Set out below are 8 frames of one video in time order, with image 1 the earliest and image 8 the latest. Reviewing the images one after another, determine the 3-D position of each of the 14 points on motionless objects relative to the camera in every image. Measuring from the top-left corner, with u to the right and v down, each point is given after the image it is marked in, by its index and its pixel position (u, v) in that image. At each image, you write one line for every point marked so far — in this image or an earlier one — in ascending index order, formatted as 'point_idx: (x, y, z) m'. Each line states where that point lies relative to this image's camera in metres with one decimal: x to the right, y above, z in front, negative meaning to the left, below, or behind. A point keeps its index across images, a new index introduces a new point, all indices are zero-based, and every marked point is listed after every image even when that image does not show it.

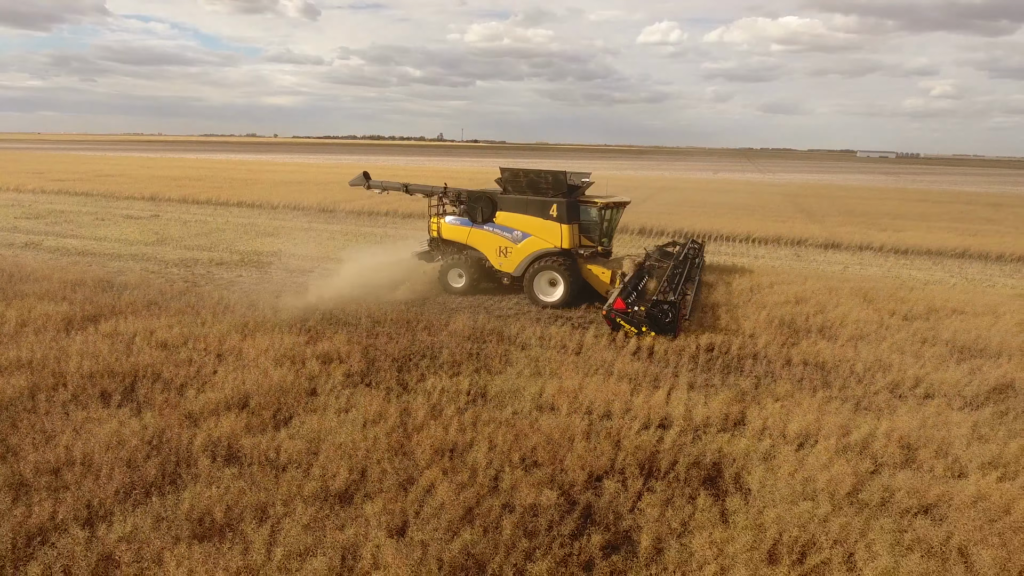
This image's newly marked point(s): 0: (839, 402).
0: (+3.3, -1.2, +6.0) m
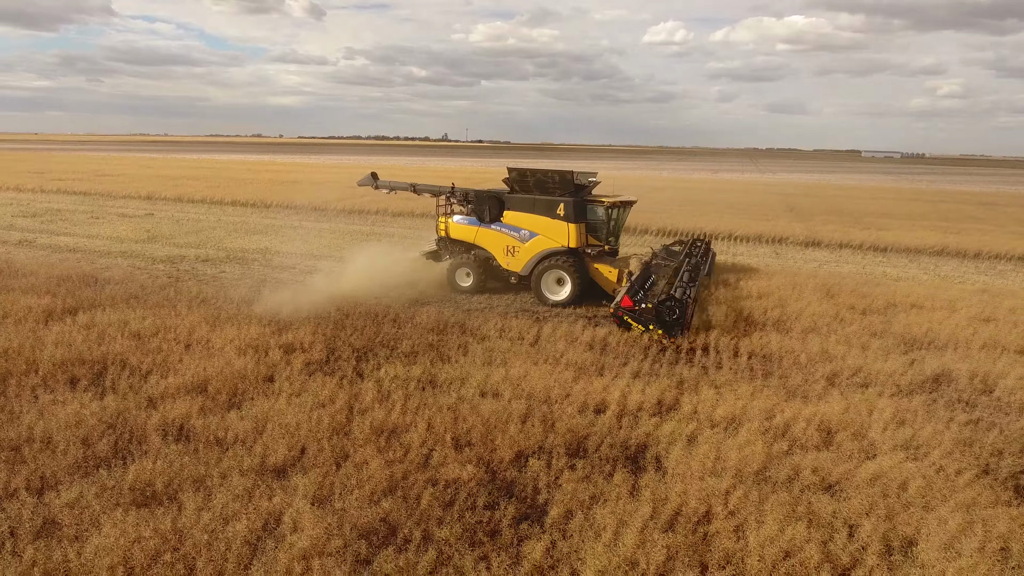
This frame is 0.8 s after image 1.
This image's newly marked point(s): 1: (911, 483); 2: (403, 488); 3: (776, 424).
0: (+2.8, -1.1, +6.2) m
1: (+3.0, -1.5, +4.4) m
2: (-0.8, -1.4, +4.2) m
3: (+2.4, -1.2, +5.3) m
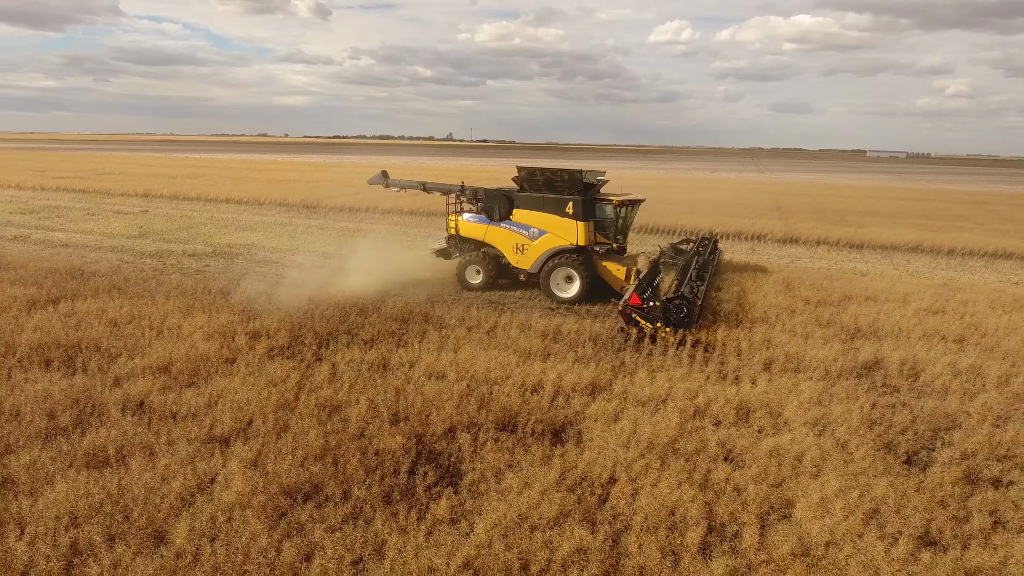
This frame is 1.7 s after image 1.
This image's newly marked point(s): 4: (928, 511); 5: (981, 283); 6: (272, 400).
0: (+2.2, -1.0, +6.6) m
1: (+2.4, -1.4, +4.8) m
2: (-1.4, -1.3, +4.6) m
3: (+1.8, -1.1, +5.6) m
4: (+2.9, -1.6, +4.1) m
5: (+9.8, +0.1, +12.3) m
6: (-2.2, -1.0, +5.4) m
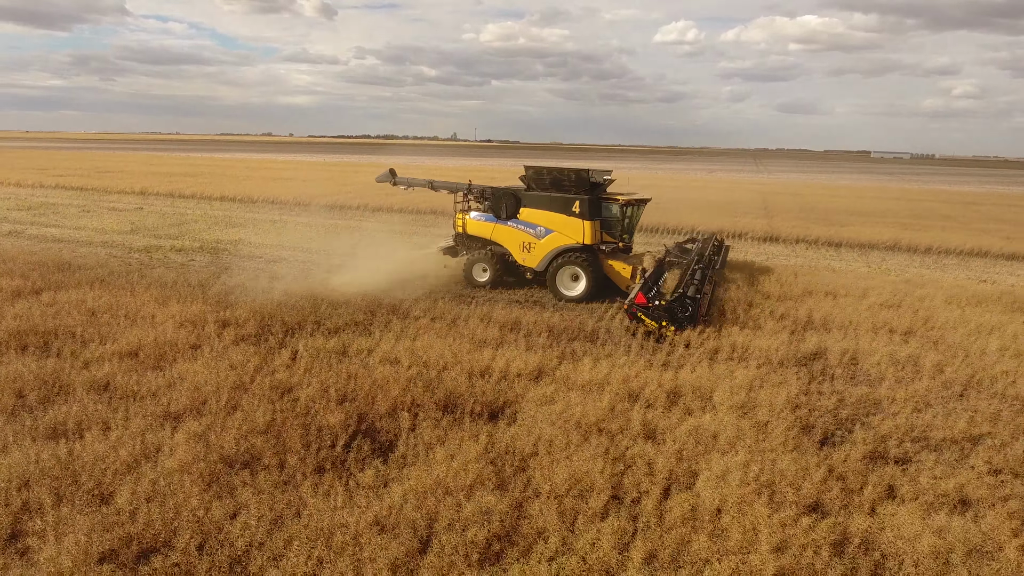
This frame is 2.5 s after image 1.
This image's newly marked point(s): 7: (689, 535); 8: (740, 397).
0: (+1.6, -0.9, +6.9) m
1: (+1.8, -1.3, +5.1) m
2: (-2.0, -1.2, +4.9) m
3: (+1.2, -1.0, +5.9) m
4: (+2.4, -1.5, +4.4) m
5: (+9.3, +0.2, +12.5) m
6: (-2.8, -0.9, +5.8) m
7: (+1.1, -1.5, +3.6) m
8: (+2.3, -1.1, +5.8) m
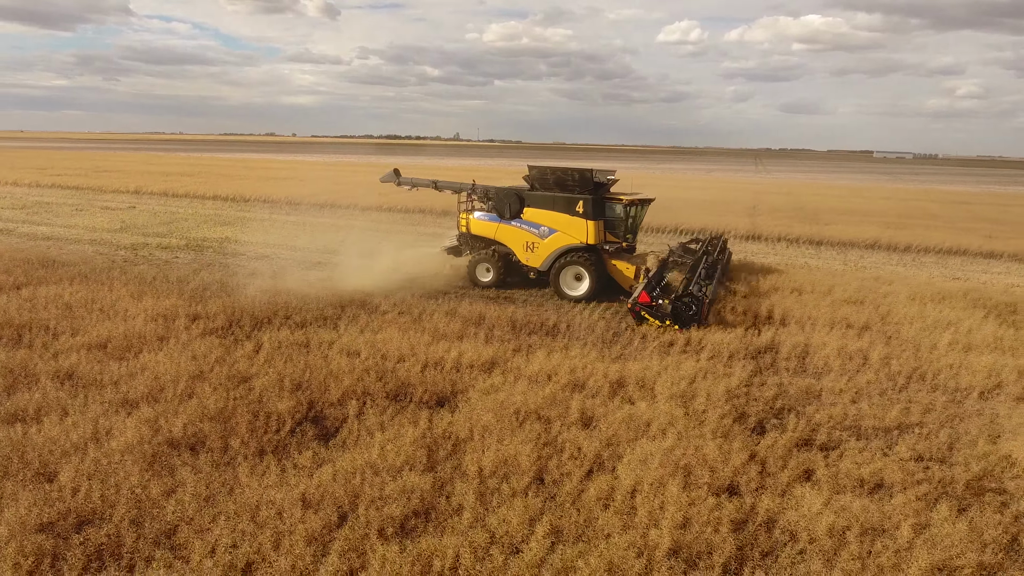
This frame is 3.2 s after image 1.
0: (+1.1, -0.8, +7.1) m
1: (+1.3, -1.2, +5.3) m
2: (-2.5, -1.1, +5.1) m
3: (+0.7, -0.9, +6.2) m
4: (+1.8, -1.4, +4.6) m
5: (+8.8, +0.2, +12.7) m
6: (-3.3, -0.9, +6.0) m
7: (+0.6, -1.5, +3.9) m
8: (+1.7, -1.0, +6.1) m
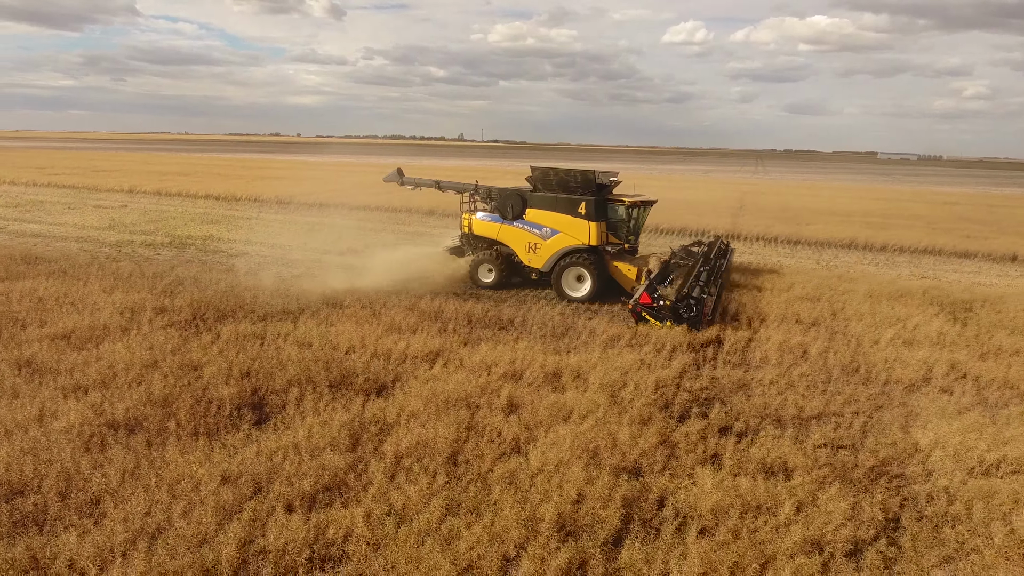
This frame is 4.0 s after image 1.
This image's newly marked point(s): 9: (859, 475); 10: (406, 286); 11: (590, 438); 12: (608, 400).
0: (+0.4, -0.7, +7.4) m
1: (+0.6, -1.1, +5.6) m
2: (-3.2, -1.0, +5.4) m
3: (0.0, -0.9, +6.4) m
4: (+1.2, -1.4, +4.9) m
5: (+8.2, +0.2, +12.9) m
6: (-4.0, -0.8, +6.3) m
7: (-0.1, -1.4, +4.1) m
8: (+1.1, -1.0, +6.3) m
9: (+2.9, -1.5, +4.8) m
10: (-2.2, +0.1, +11.7) m
11: (+0.7, -1.3, +5.0) m
12: (+1.0, -1.1, +5.8) m
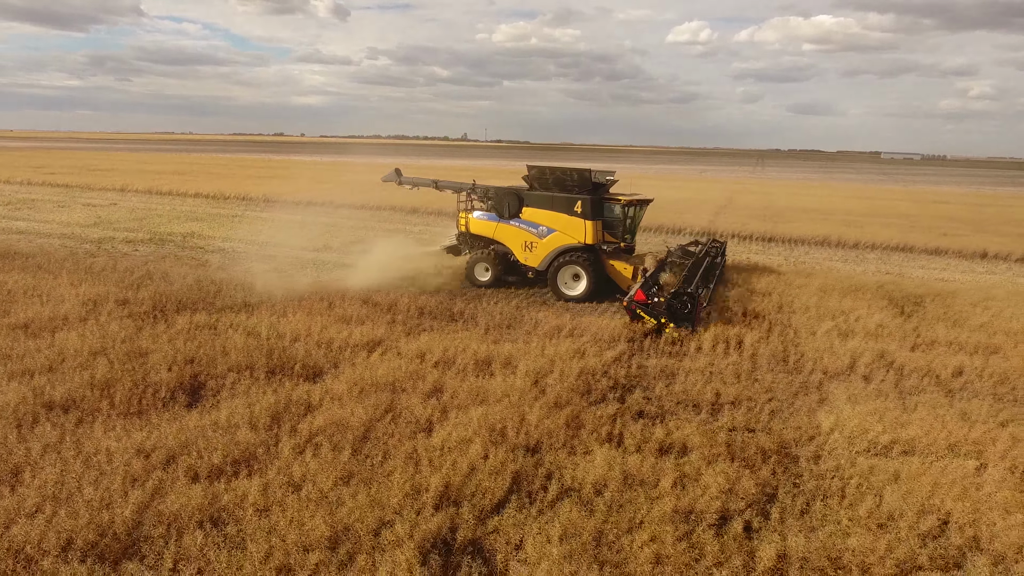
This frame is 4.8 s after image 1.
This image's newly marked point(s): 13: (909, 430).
0: (-0.3, -0.6, +7.6) m
1: (-0.1, -1.0, +5.8) m
2: (-3.9, -0.9, +5.7) m
3: (-0.7, -0.8, +6.7) m
4: (+0.4, -1.3, +5.2) m
5: (+7.5, +0.3, +13.1) m
6: (-4.8, -0.7, +6.6) m
7: (-0.9, -1.3, +4.4) m
8: (+0.3, -0.9, +6.6) m
9: (+2.1, -1.4, +5.1) m
10: (-2.9, +0.2, +12.0) m
11: (-0.1, -1.2, +5.3) m
12: (+0.2, -1.0, +6.0) m
13: (+3.8, -1.3, +5.5) m
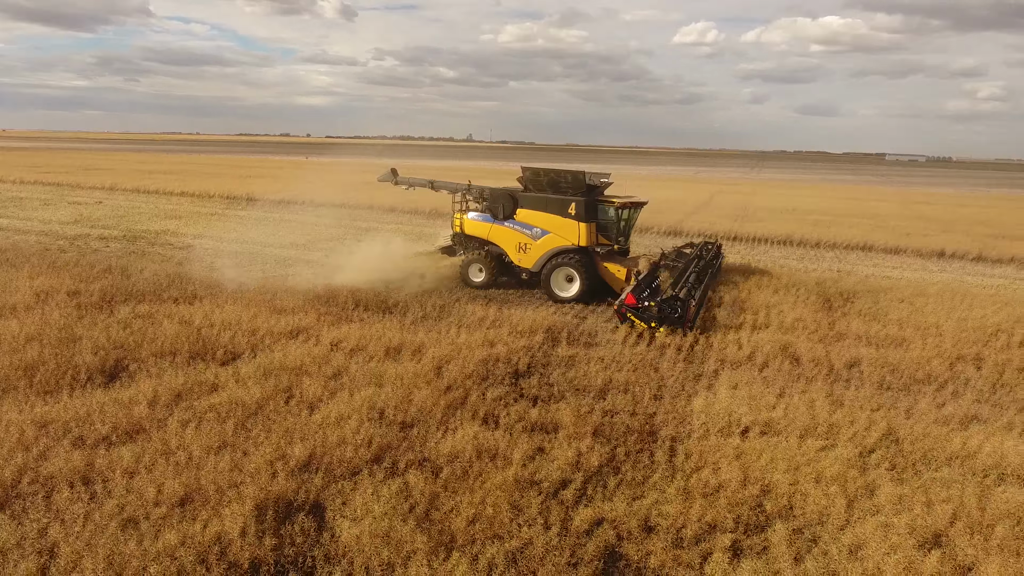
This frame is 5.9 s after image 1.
0: (-1.4, -0.5, +8.0) m
1: (-1.2, -0.9, +6.2) m
2: (-5.0, -0.8, +6.1) m
3: (-1.8, -0.7, +7.1) m
4: (-0.7, -1.2, +5.6) m
5: (+6.4, +0.4, +13.5) m
6: (-5.8, -0.6, +7.1) m
7: (-2.0, -1.2, +4.8) m
8: (-0.8, -0.8, +7.0) m
9: (+1.0, -1.3, +5.5) m
10: (-4.0, +0.3, +12.5) m
11: (-1.2, -1.1, +5.7) m
12: (-0.9, -0.9, +6.4) m
13: (+2.7, -1.3, +5.9) m
